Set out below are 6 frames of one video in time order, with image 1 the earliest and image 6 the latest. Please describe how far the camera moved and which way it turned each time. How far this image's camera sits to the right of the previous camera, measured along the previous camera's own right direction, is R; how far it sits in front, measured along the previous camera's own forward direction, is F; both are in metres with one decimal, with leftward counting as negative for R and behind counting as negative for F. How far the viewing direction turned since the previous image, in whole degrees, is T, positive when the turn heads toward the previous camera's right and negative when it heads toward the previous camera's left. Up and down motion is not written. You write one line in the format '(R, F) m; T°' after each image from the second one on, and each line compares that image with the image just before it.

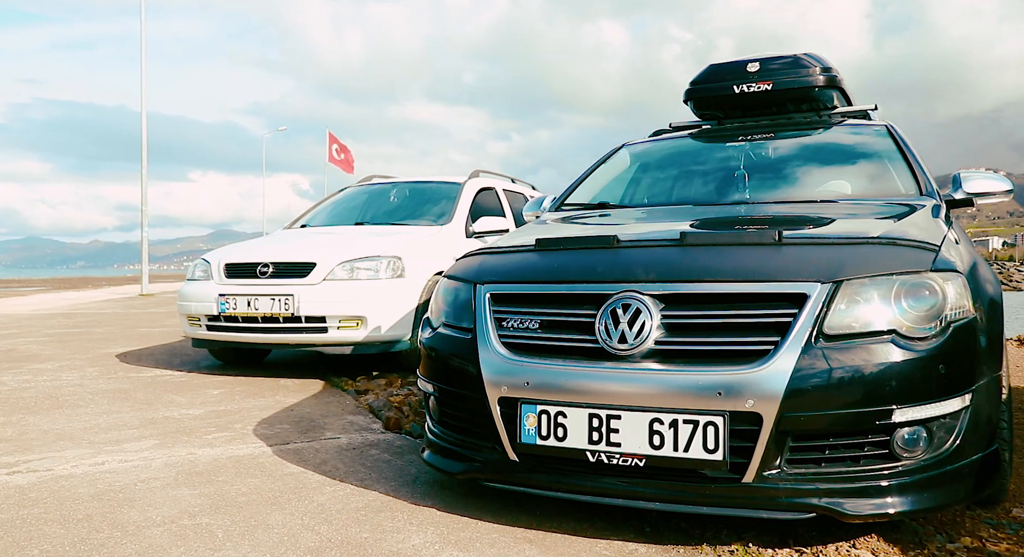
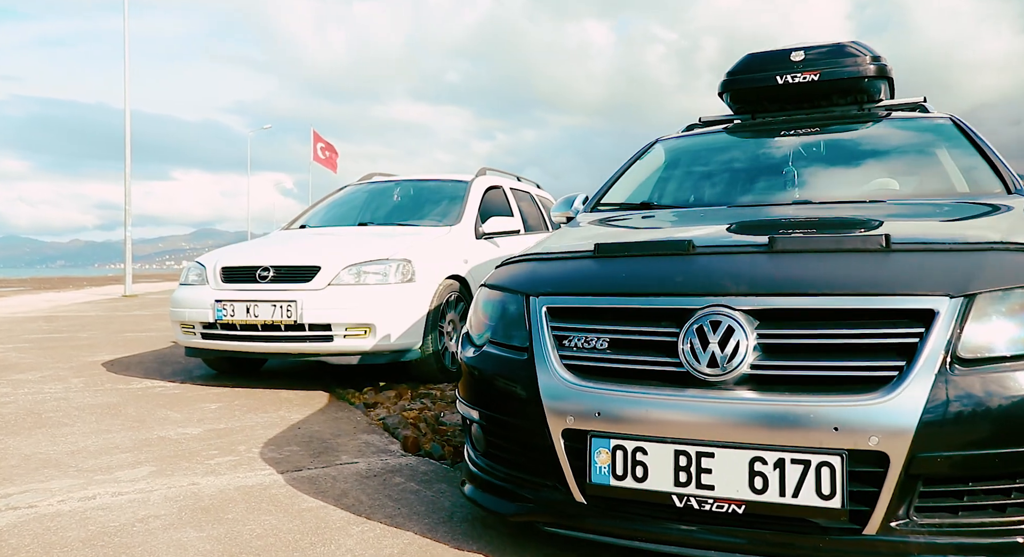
(-0.2, +0.3) m; +1°
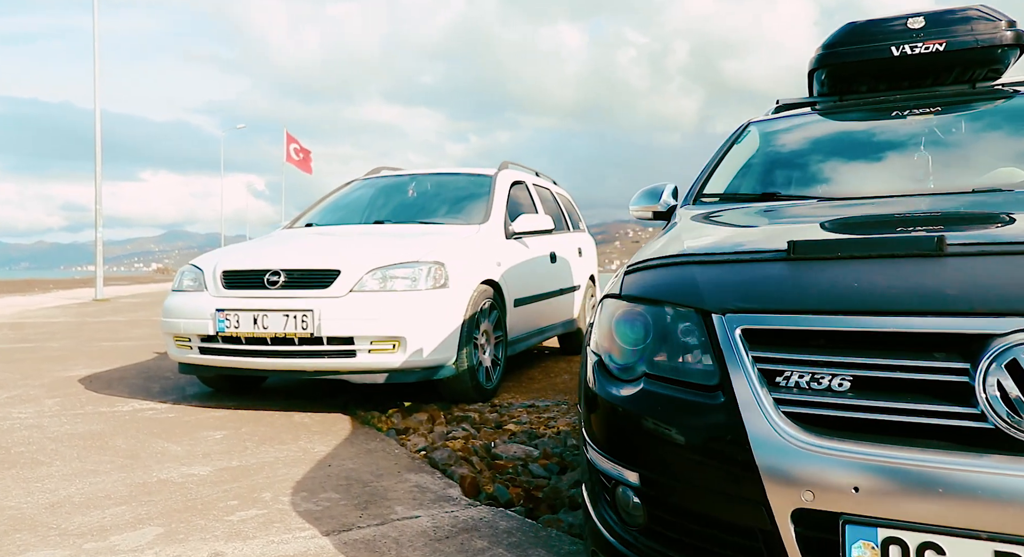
(-0.4, +0.6) m; +2°
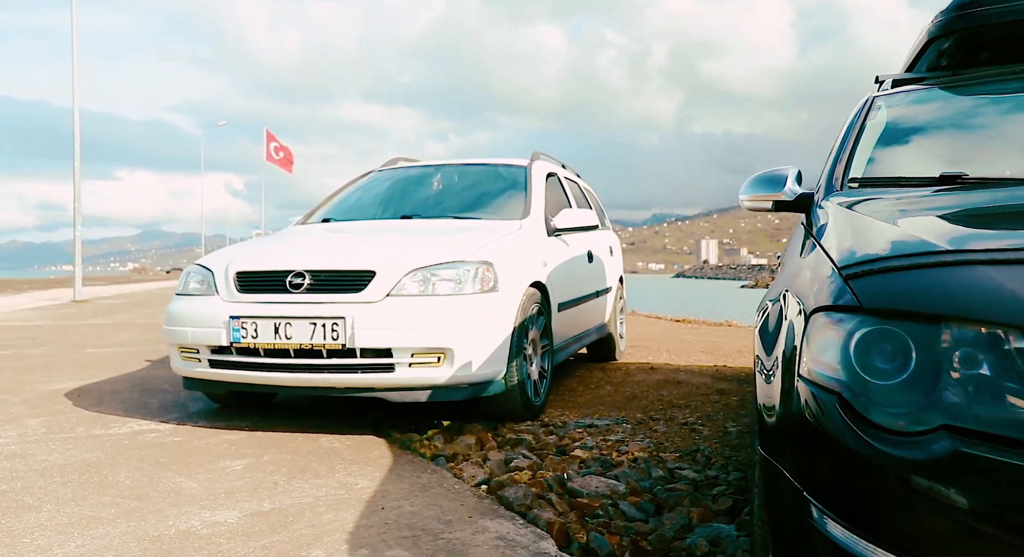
(-0.4, +0.5) m; +1°
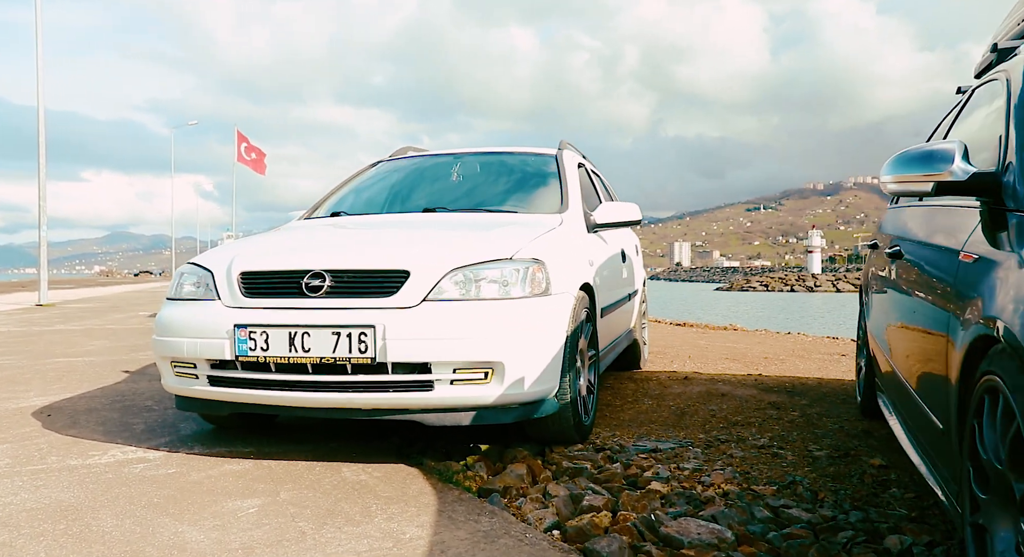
(-0.3, +0.5) m; +2°
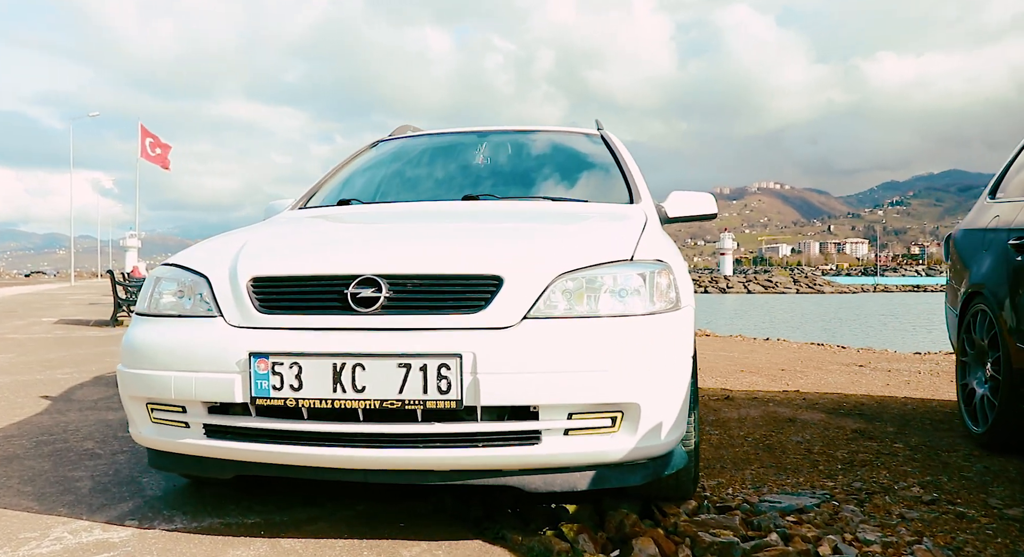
(-0.6, +0.8) m; +6°
